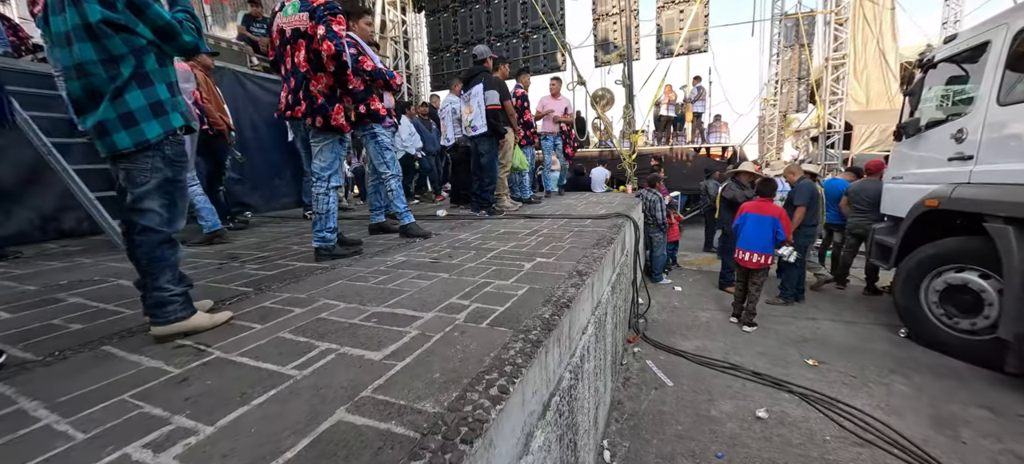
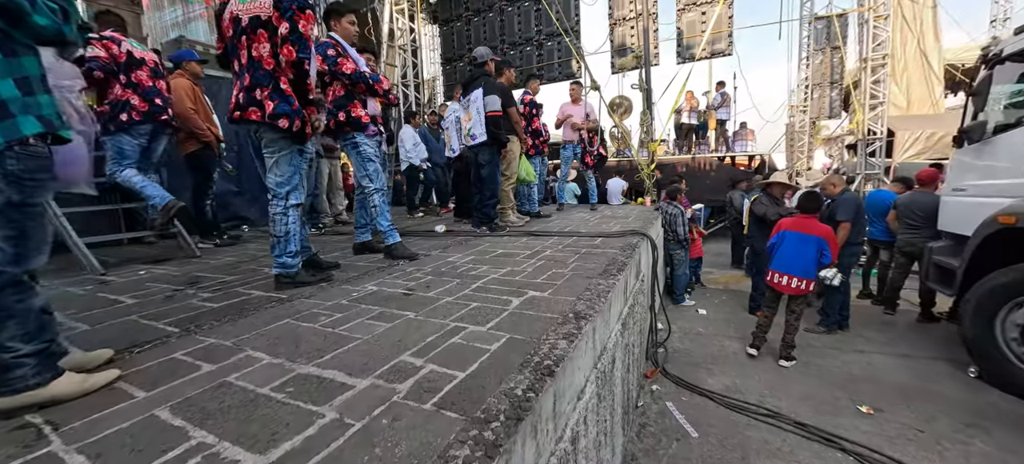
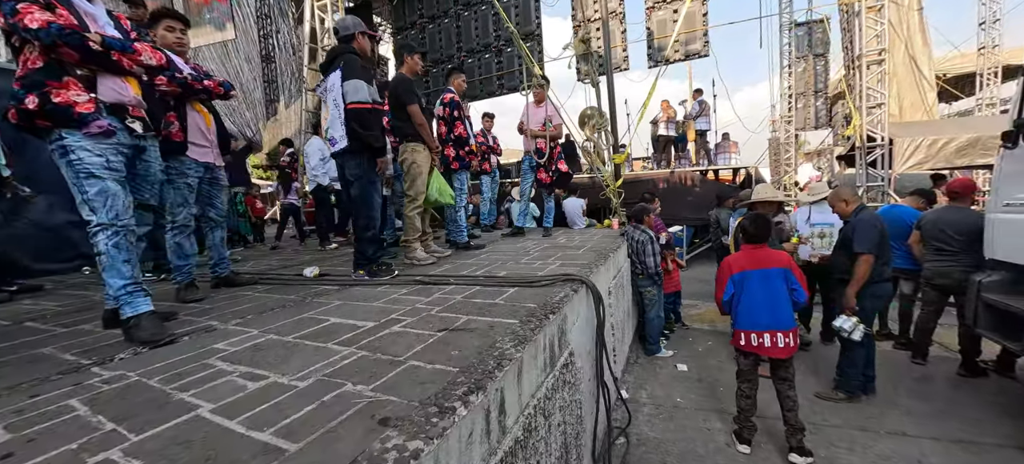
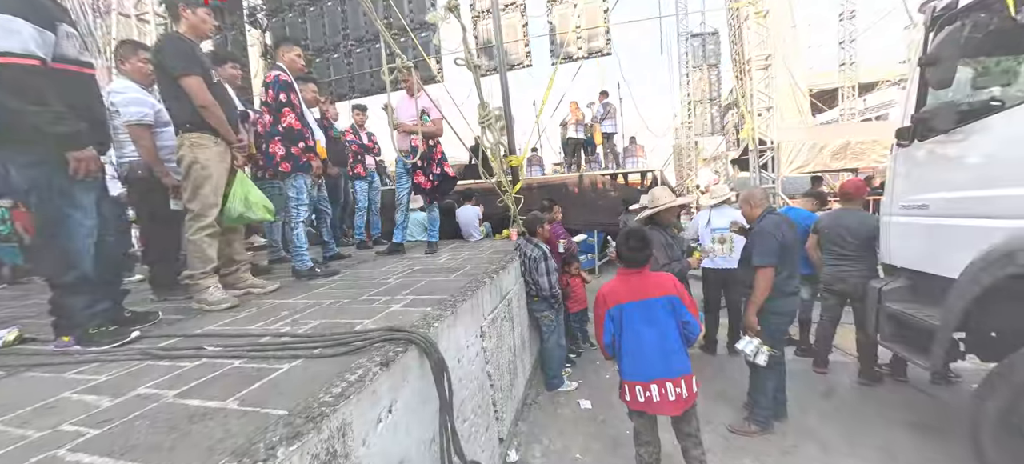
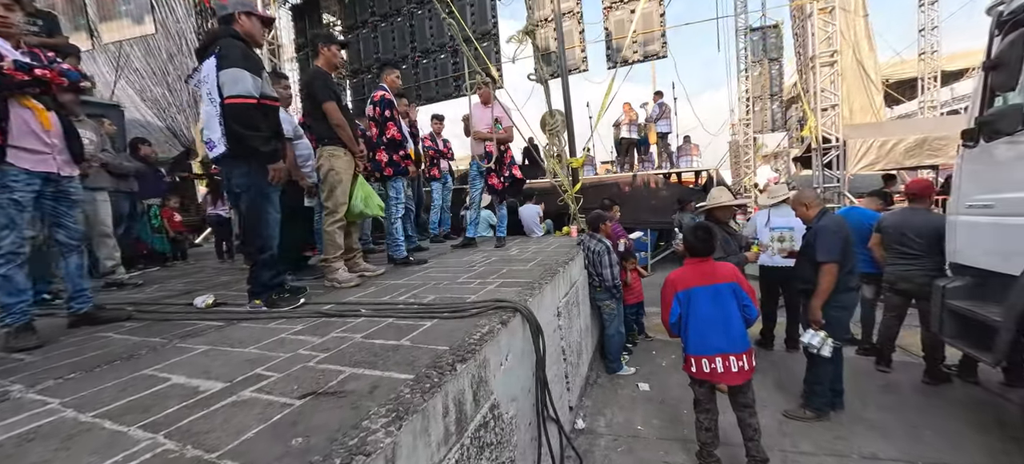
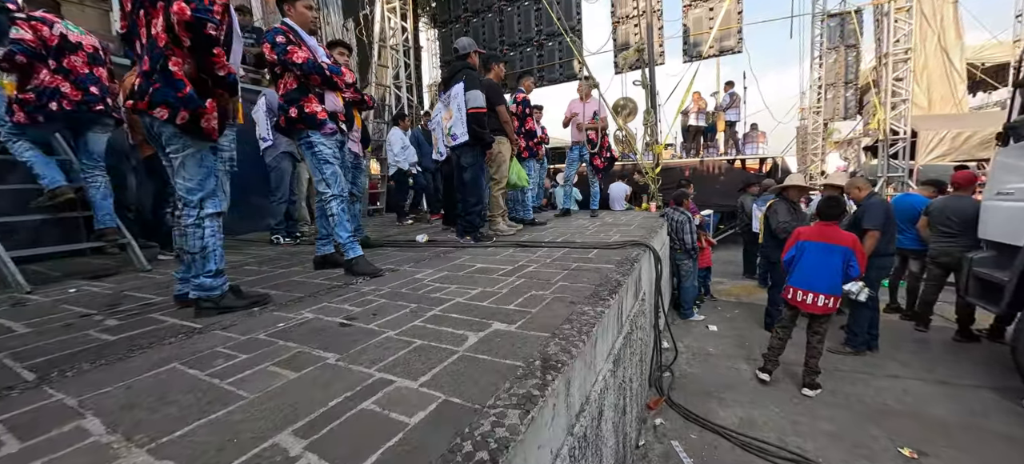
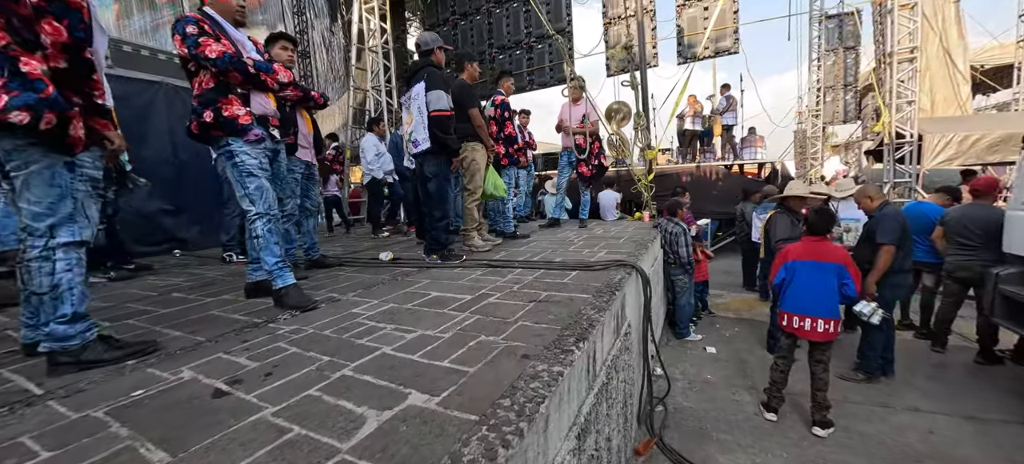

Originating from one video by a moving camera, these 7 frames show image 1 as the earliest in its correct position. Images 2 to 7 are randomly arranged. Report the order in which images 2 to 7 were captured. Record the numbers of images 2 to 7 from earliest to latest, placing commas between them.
2, 6, 7, 3, 5, 4
